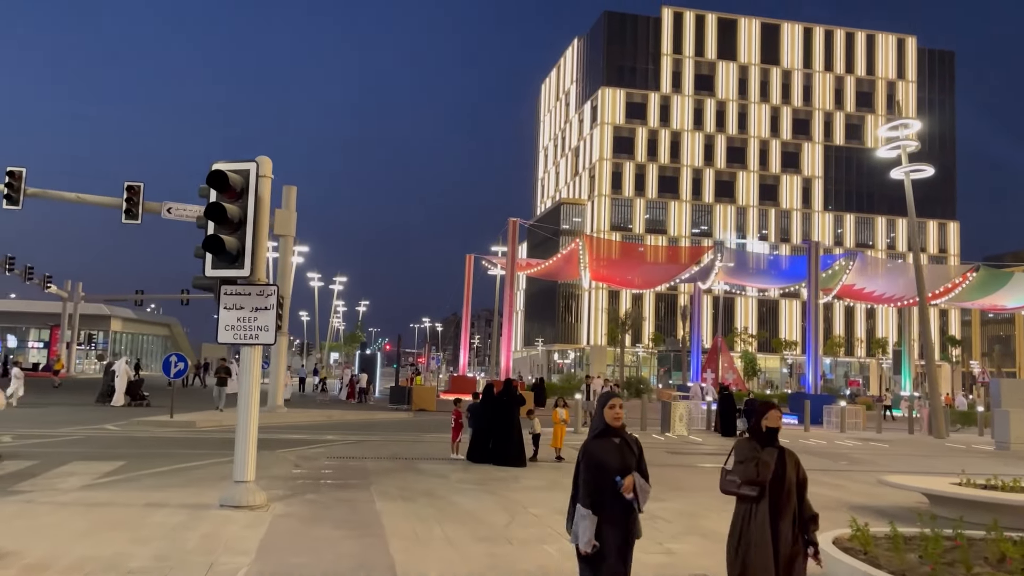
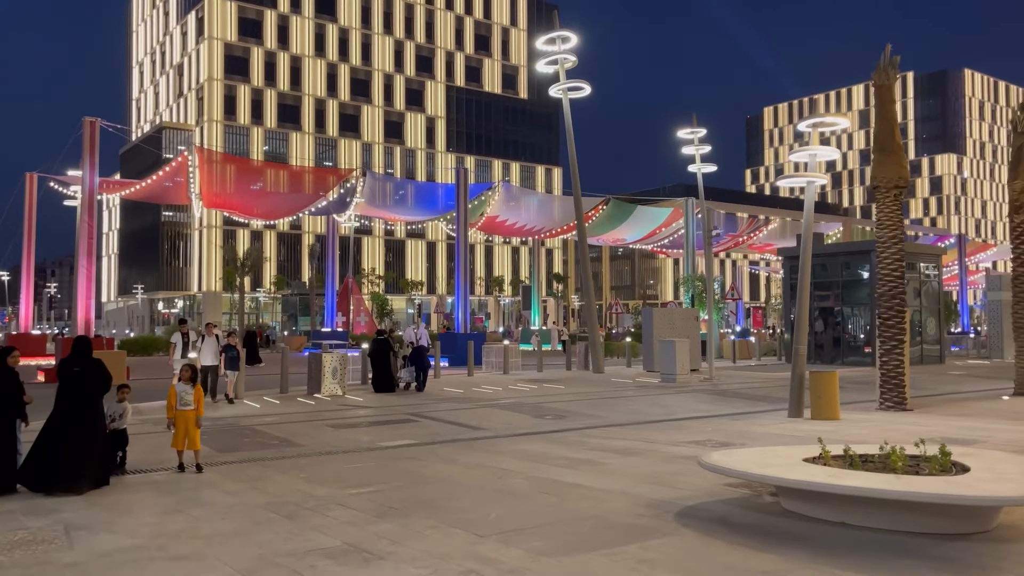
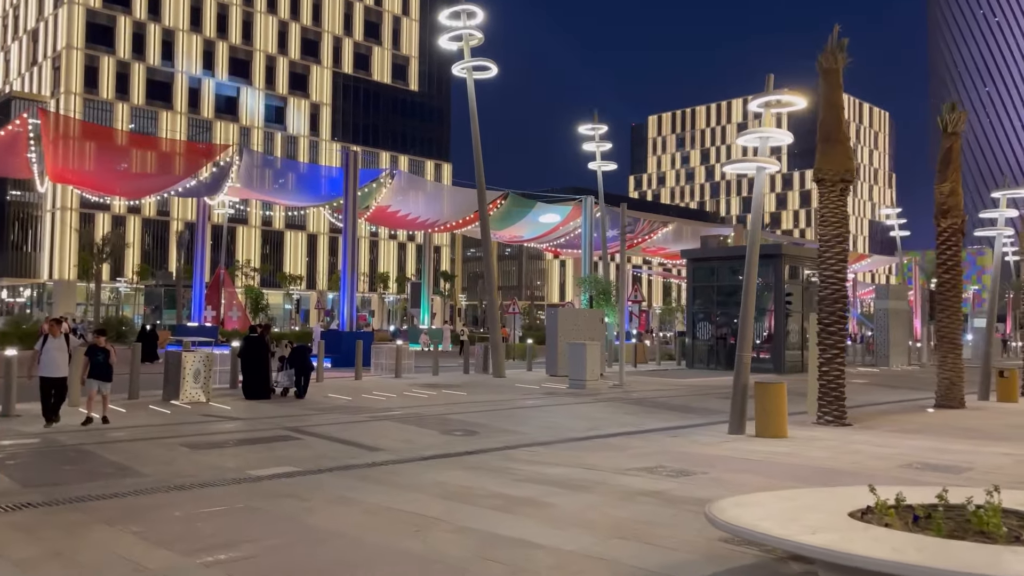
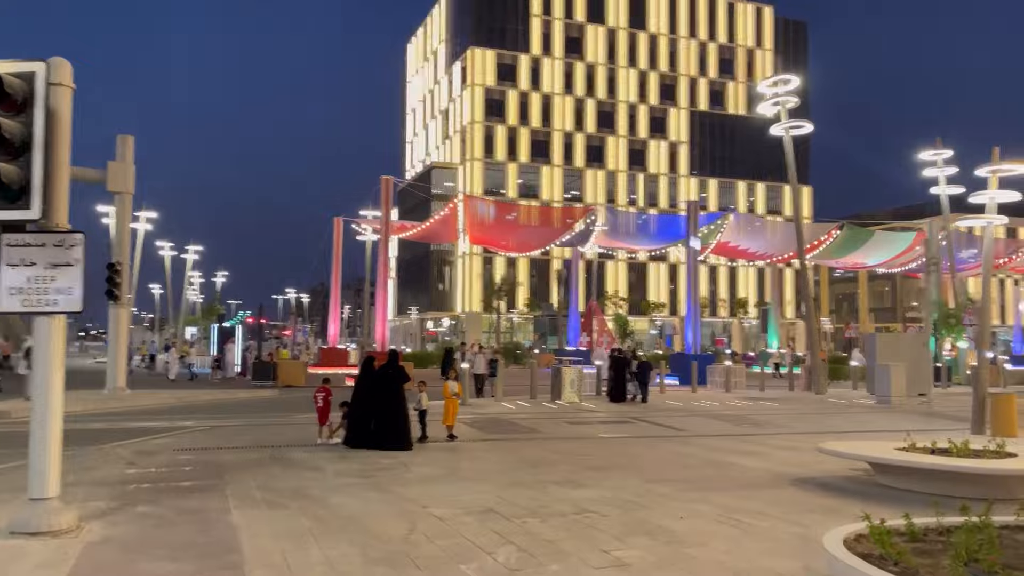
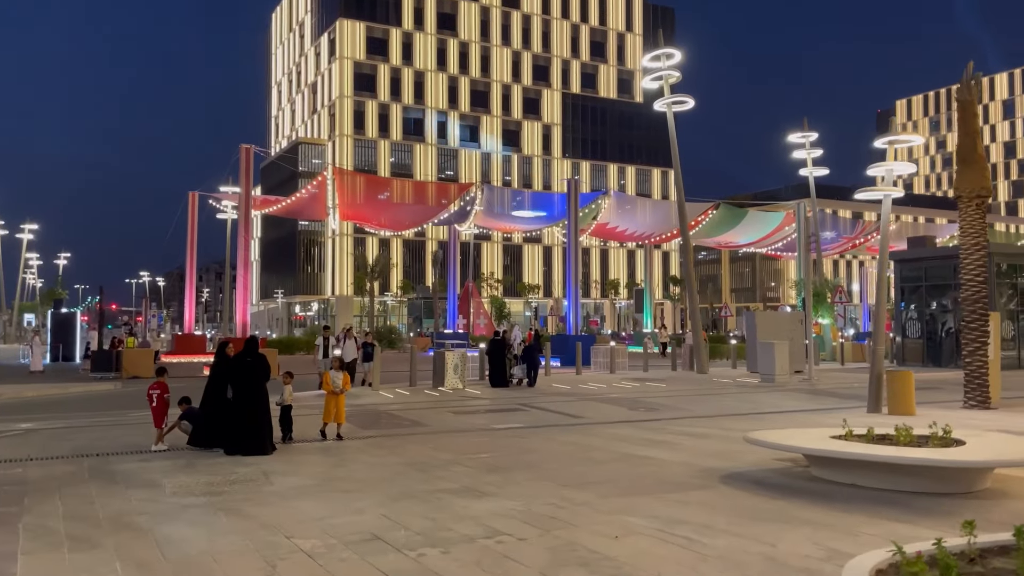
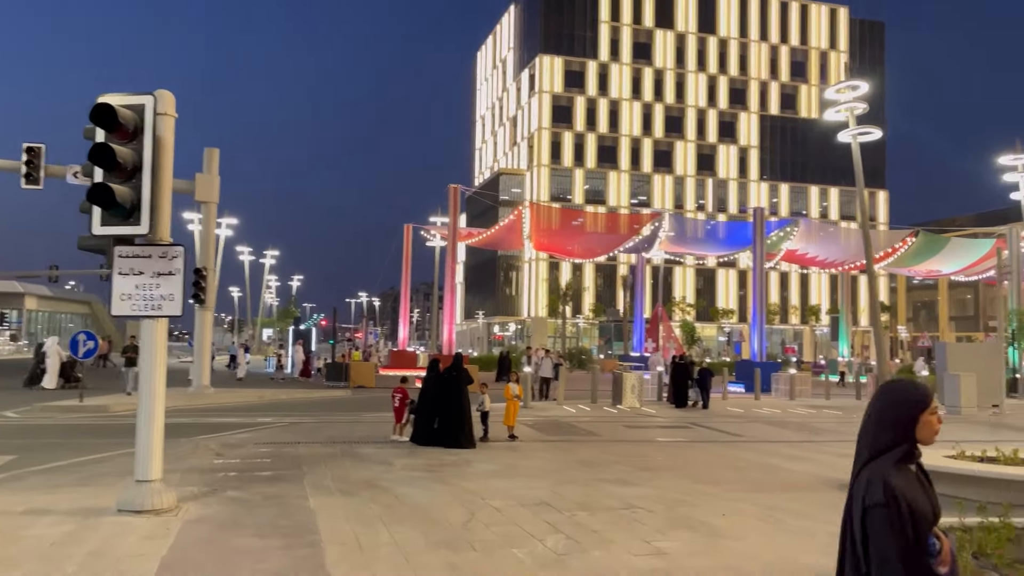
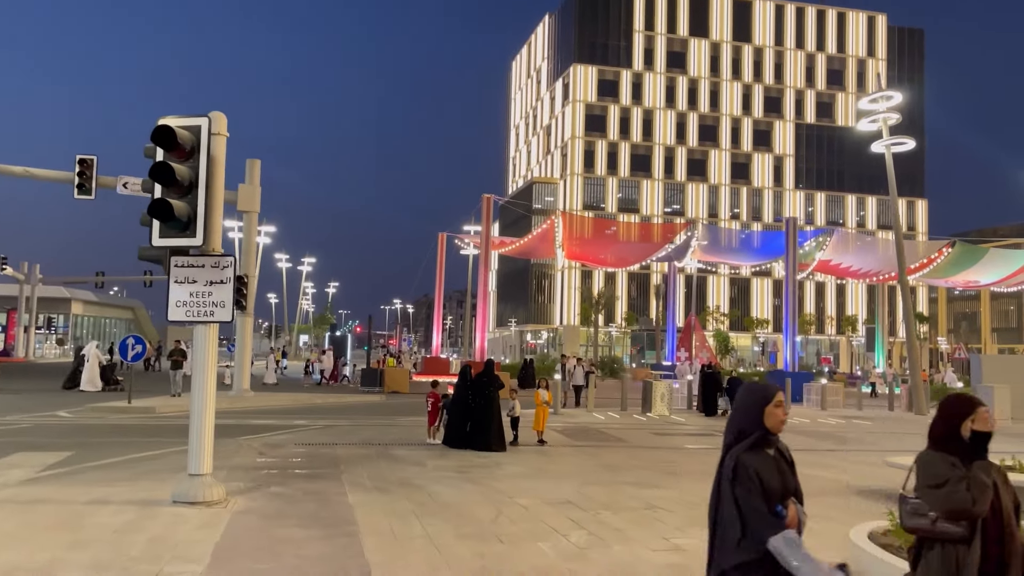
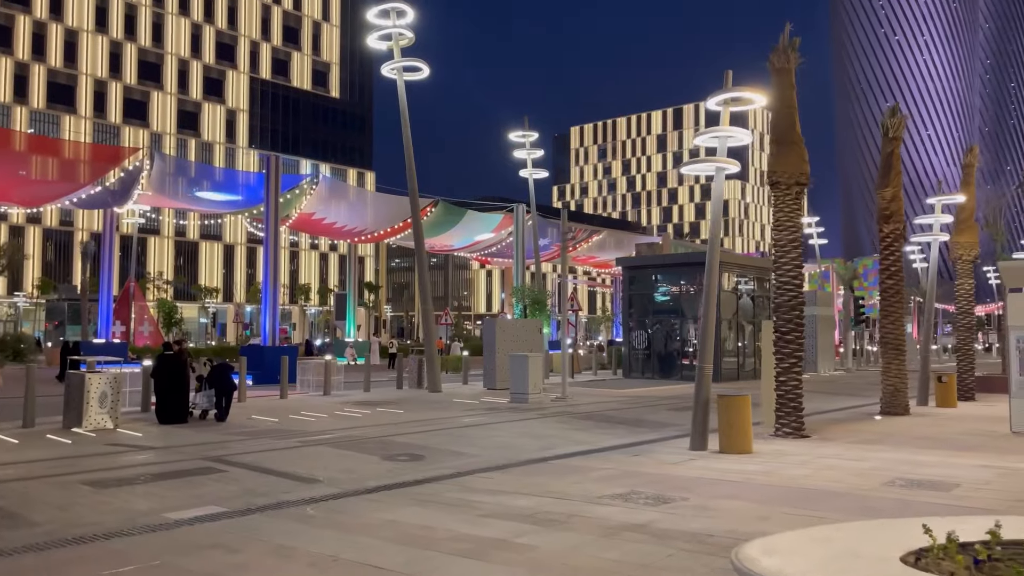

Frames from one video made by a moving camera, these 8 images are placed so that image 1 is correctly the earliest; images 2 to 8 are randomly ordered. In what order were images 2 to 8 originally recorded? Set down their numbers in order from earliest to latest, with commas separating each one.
7, 6, 4, 5, 2, 3, 8
